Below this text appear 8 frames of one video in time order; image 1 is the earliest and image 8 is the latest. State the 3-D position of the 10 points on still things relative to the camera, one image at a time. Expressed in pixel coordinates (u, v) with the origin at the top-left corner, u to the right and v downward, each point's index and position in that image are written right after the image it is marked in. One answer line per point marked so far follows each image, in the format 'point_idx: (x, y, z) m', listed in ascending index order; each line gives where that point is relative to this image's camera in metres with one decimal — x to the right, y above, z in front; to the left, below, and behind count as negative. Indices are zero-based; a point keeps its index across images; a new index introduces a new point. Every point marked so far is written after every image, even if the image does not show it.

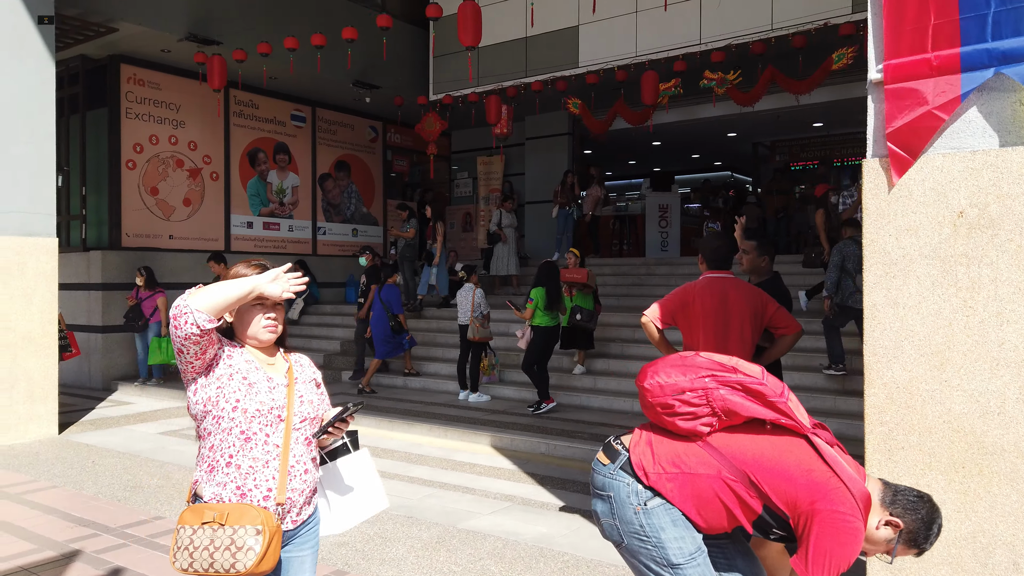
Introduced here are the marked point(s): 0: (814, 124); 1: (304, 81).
0: (+5.9, +3.2, +15.0) m
1: (-3.2, +3.1, +11.7) m
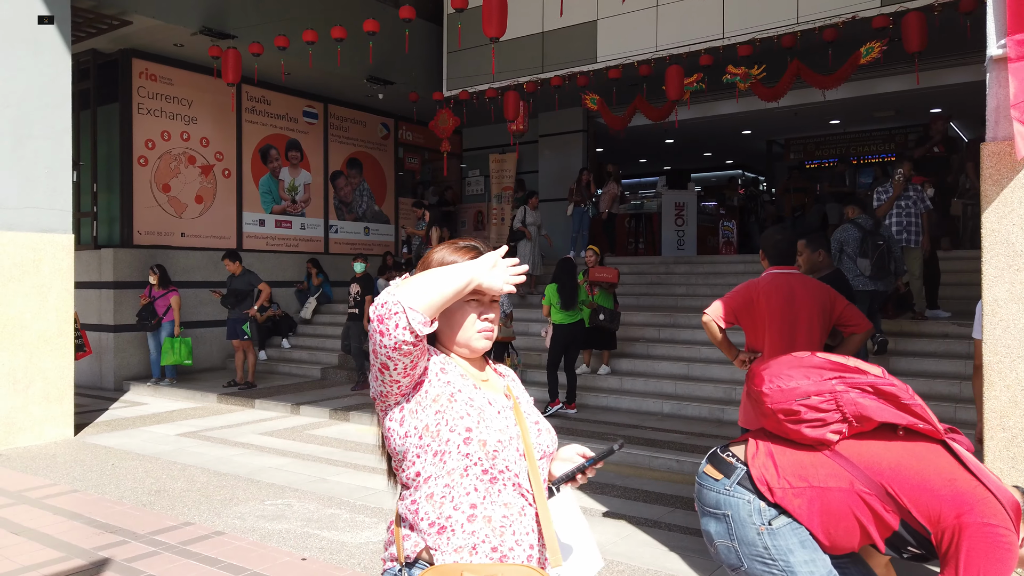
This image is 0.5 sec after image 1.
0: (+6.2, +3.2, +14.8) m
1: (-2.9, +3.2, +11.6) m
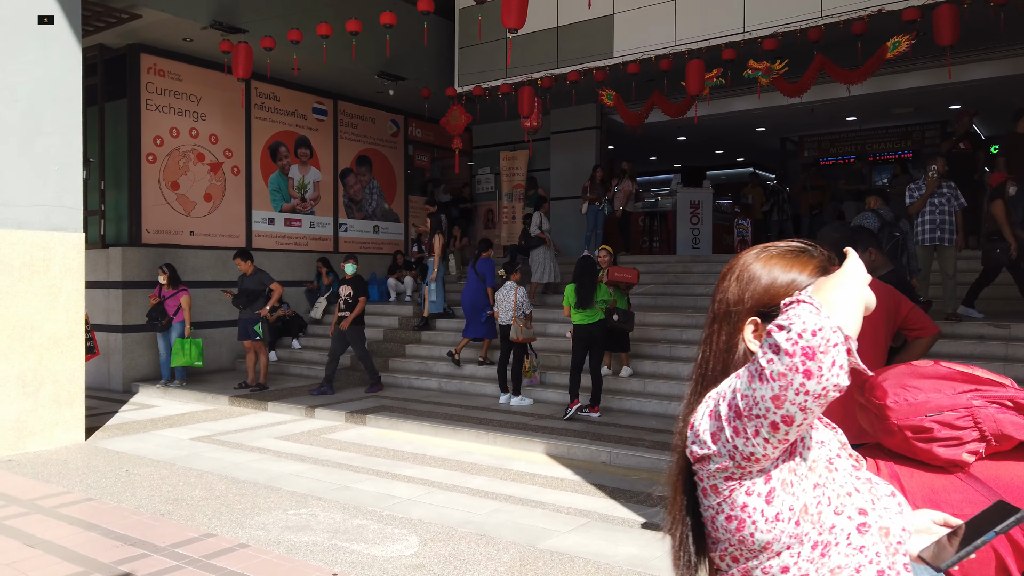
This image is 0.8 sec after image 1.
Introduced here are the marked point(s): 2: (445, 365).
0: (+6.4, +3.2, +14.6) m
1: (-2.7, +3.2, +11.4) m
2: (-0.8, -0.9, +9.3) m
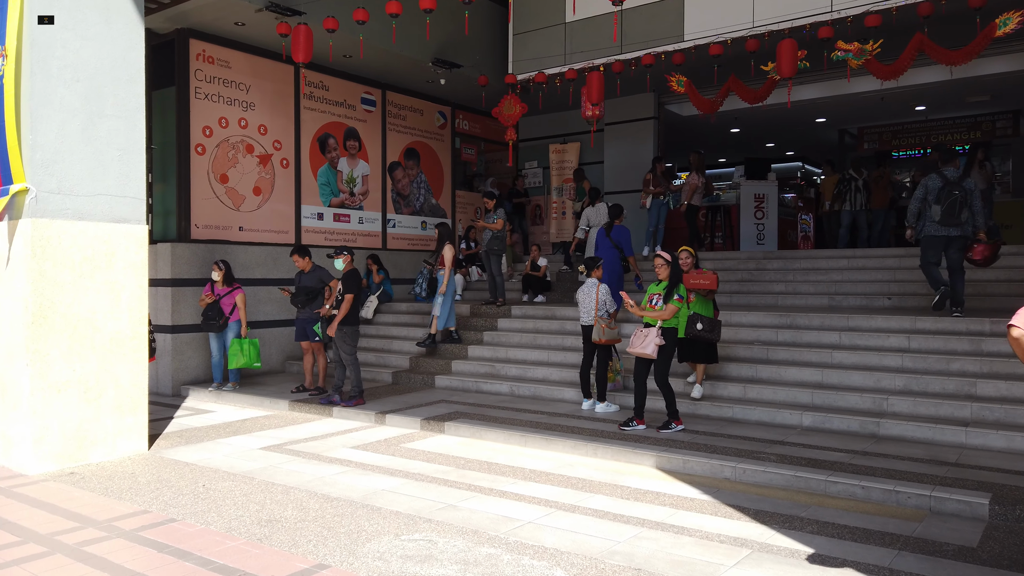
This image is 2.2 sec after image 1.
0: (+7.3, +3.3, +13.9) m
1: (-1.8, +3.2, +10.8) m
2: (0.0, -0.9, +8.7) m
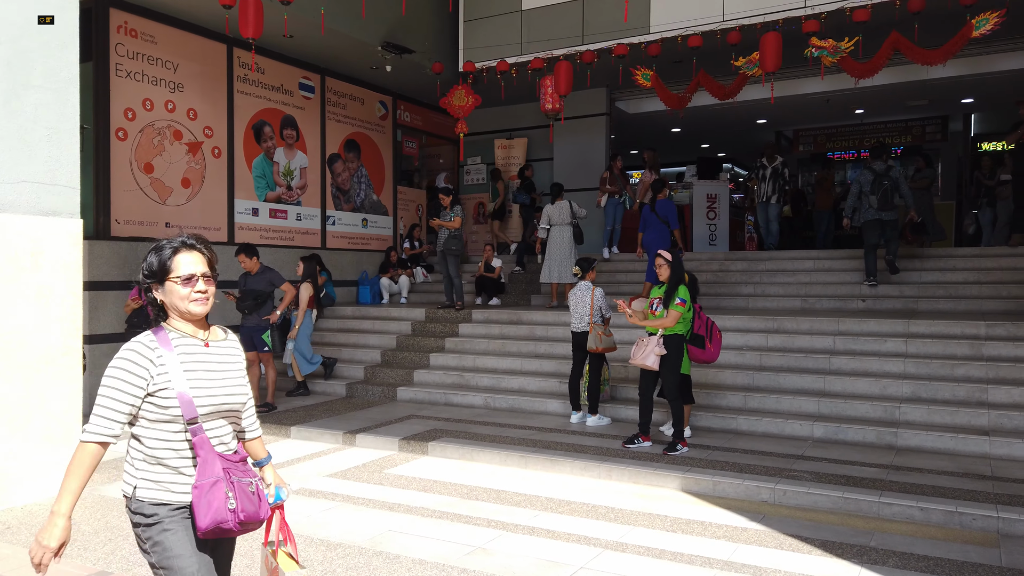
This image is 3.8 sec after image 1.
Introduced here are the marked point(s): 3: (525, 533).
0: (+6.3, +3.2, +14.1) m
1: (-2.4, +3.2, +9.9) m
2: (-0.3, -0.9, +8.1) m
3: (+0.1, -1.4, +4.3) m
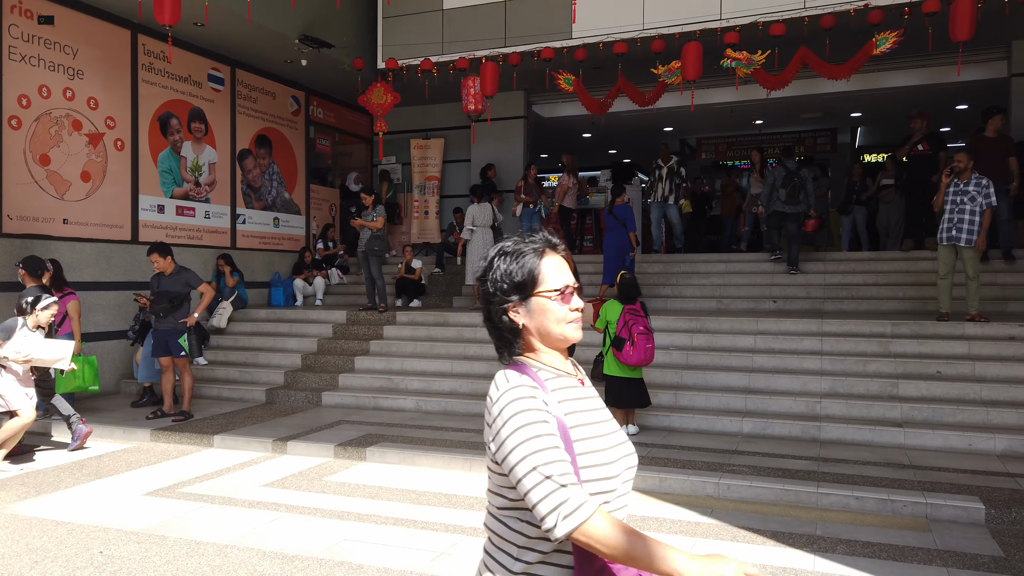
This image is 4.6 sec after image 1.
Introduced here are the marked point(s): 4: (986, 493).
0: (+4.7, +3.2, +14.8) m
1: (-3.3, +3.2, +9.5) m
2: (-1.0, -1.0, +8.0) m
3: (-0.1, -1.4, +4.3) m
4: (+2.9, -1.2, +4.7) m
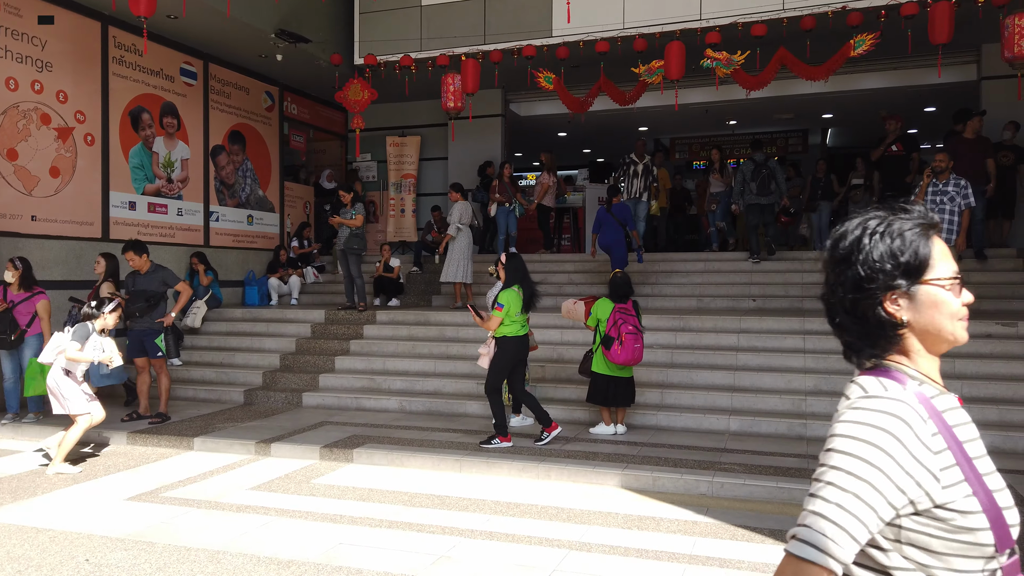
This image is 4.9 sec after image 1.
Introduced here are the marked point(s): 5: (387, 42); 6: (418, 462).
0: (+4.2, +3.2, +14.9) m
1: (-3.5, +3.2, +9.3) m
2: (-1.2, -0.9, +7.9) m
3: (-0.2, -1.4, +4.2) m
4: (+2.9, -1.2, +4.7) m
5: (-1.7, +3.4, +10.5) m
6: (-0.7, -1.3, +5.8) m
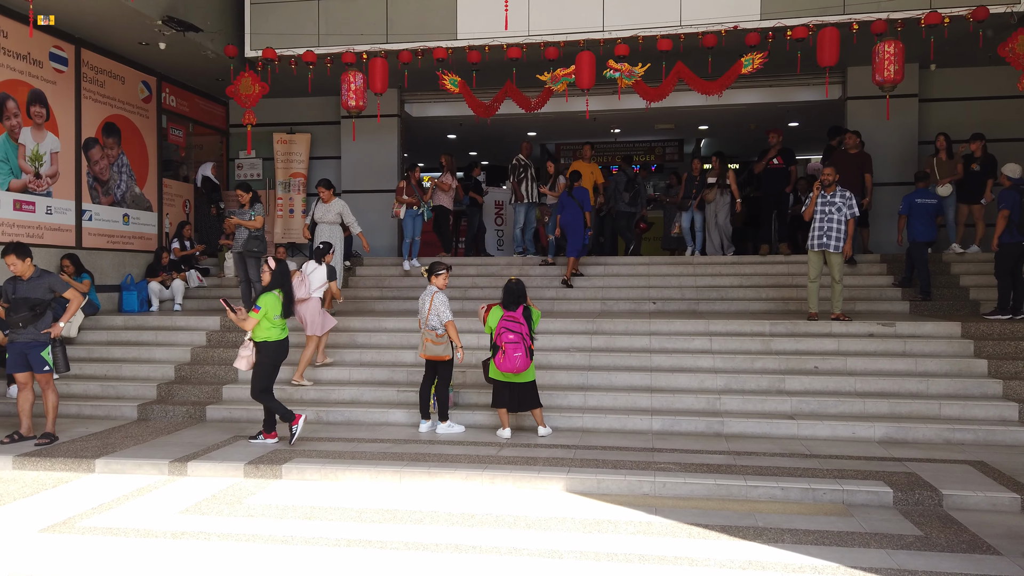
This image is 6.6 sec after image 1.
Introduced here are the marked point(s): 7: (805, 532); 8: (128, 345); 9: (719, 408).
0: (+2.1, +3.2, +15.5) m
1: (-4.6, +3.1, +8.5) m
2: (-2.0, -1.0, +7.6) m
3: (-0.3, -1.4, +4.2) m
4: (+2.5, -1.3, +5.2) m
5: (-3.0, +3.3, +10.1) m
6: (-1.2, -1.4, +5.6) m
7: (+1.7, -1.4, +4.4) m
8: (-4.4, -0.7, +8.8) m
9: (+1.9, -1.1, +6.9) m
